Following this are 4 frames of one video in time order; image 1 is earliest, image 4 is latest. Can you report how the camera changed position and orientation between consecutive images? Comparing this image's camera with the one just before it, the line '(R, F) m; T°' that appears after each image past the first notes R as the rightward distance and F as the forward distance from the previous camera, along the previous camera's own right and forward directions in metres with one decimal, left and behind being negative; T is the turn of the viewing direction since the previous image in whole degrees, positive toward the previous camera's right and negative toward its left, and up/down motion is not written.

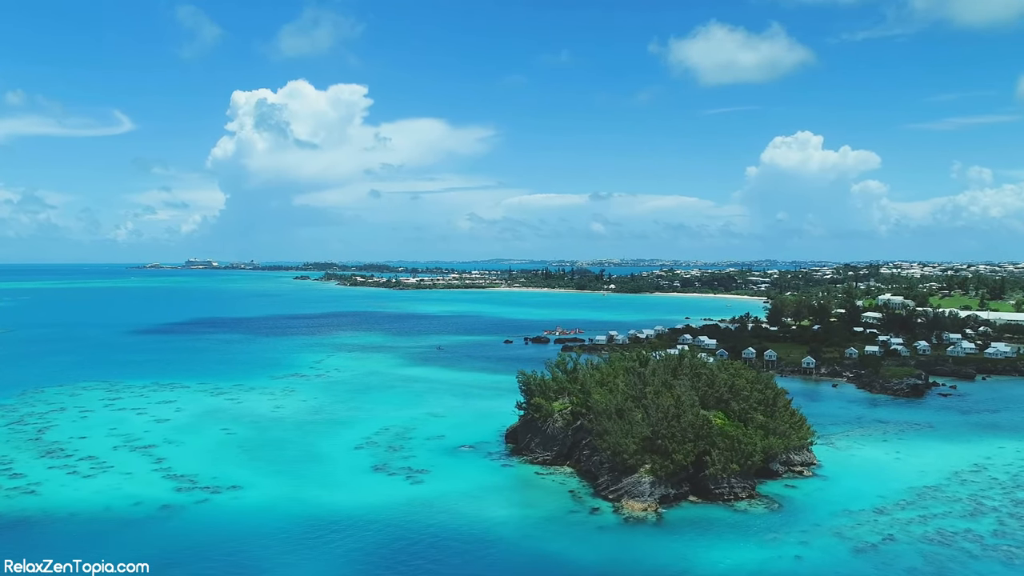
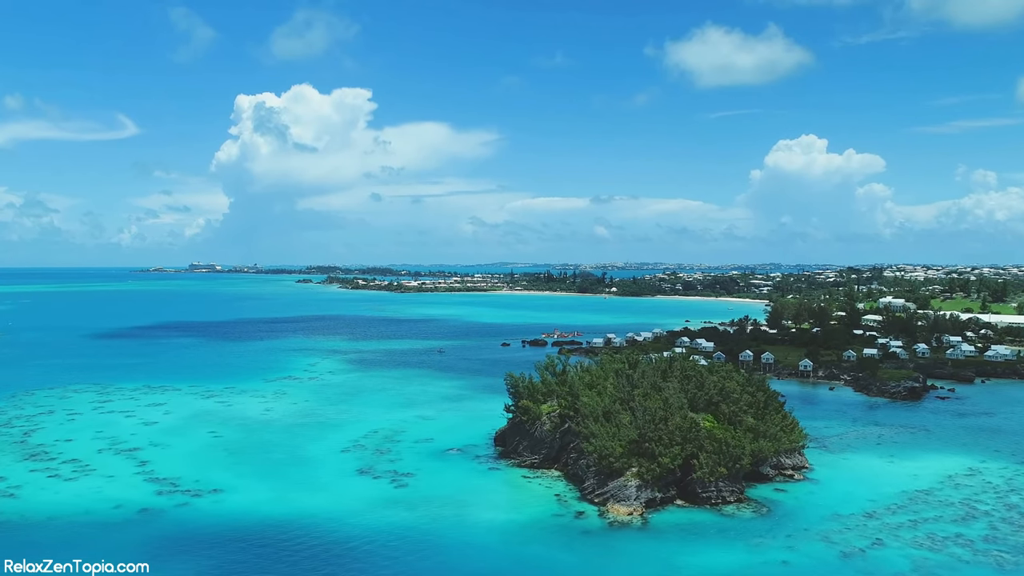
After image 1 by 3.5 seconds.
(+1.3, +0.6) m; 0°
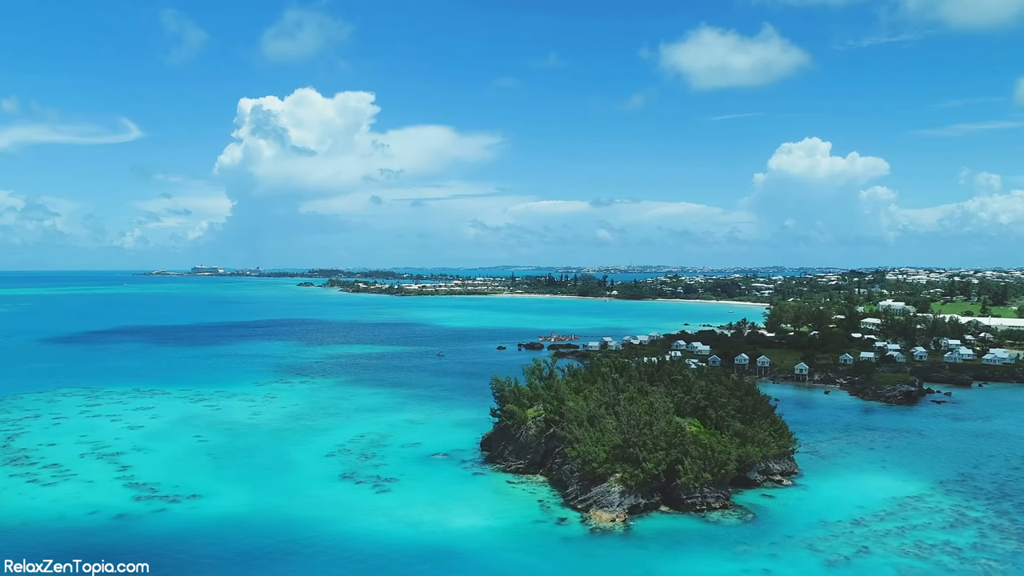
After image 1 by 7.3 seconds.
(+1.4, +0.6) m; 0°
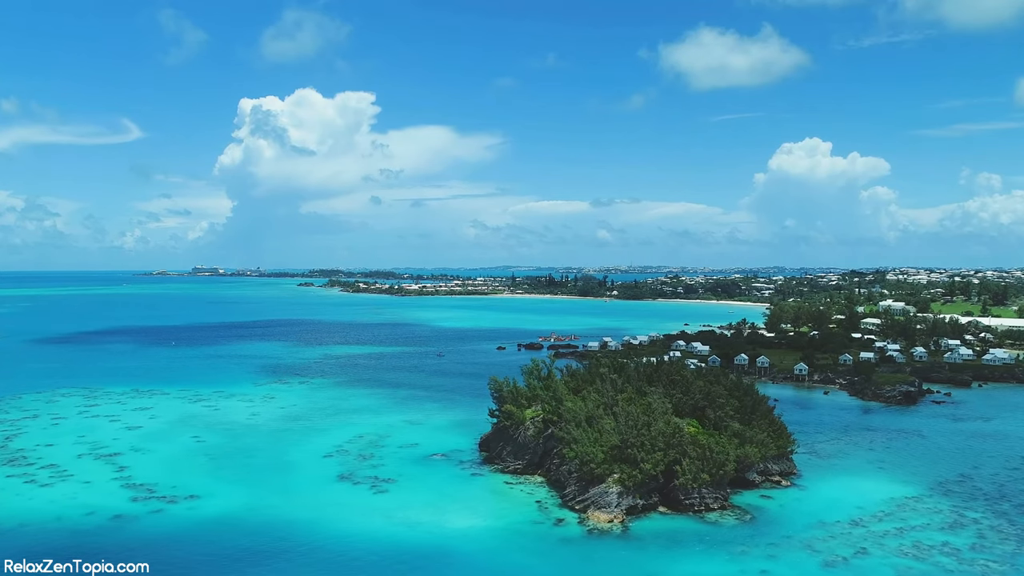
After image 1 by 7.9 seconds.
(+0.2, +0.1) m; 0°
